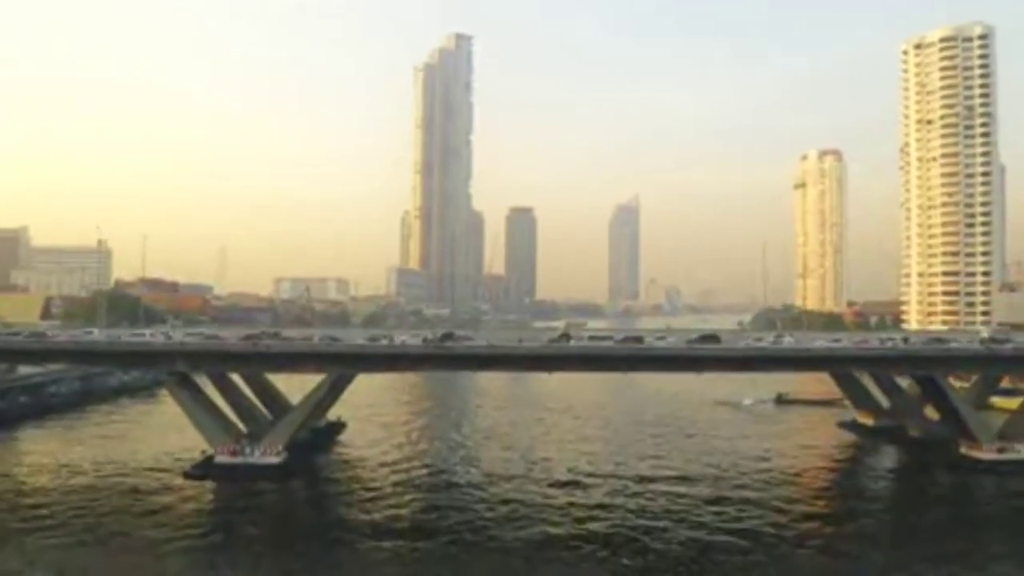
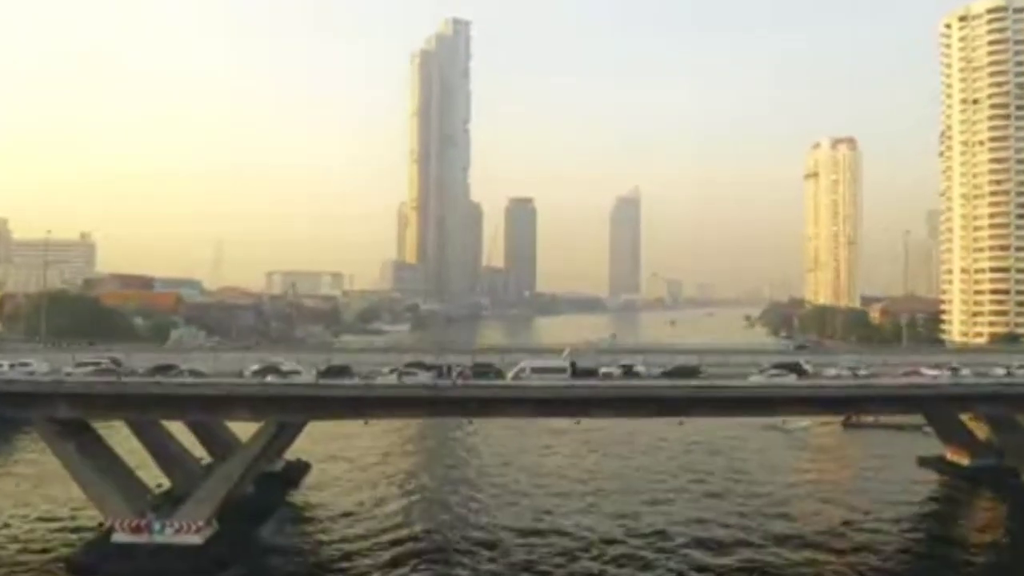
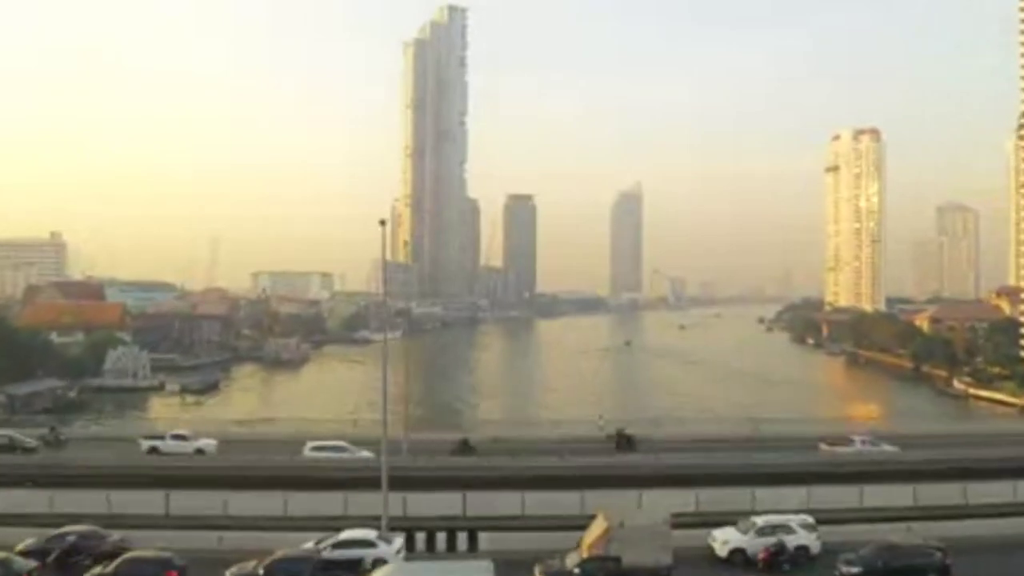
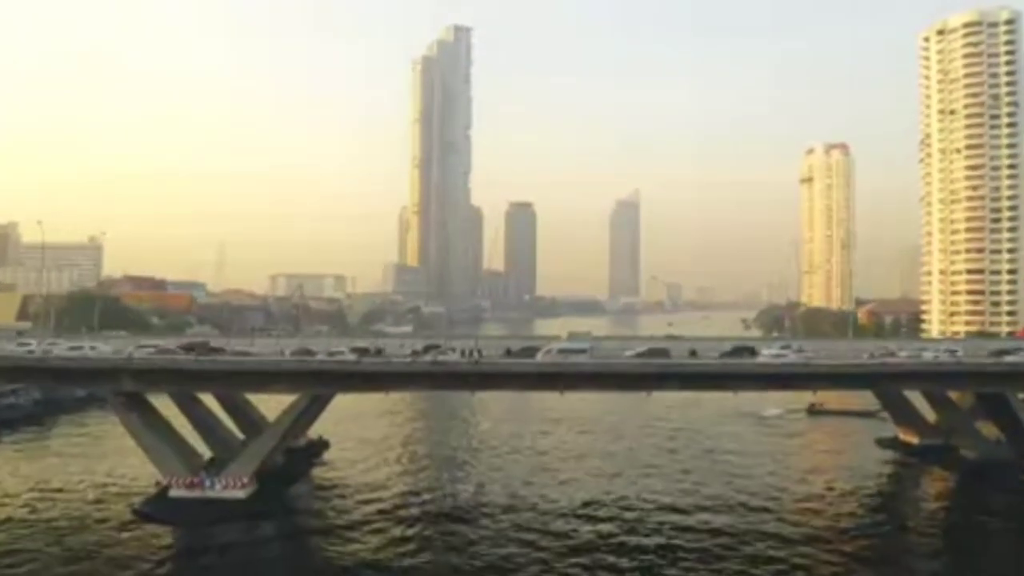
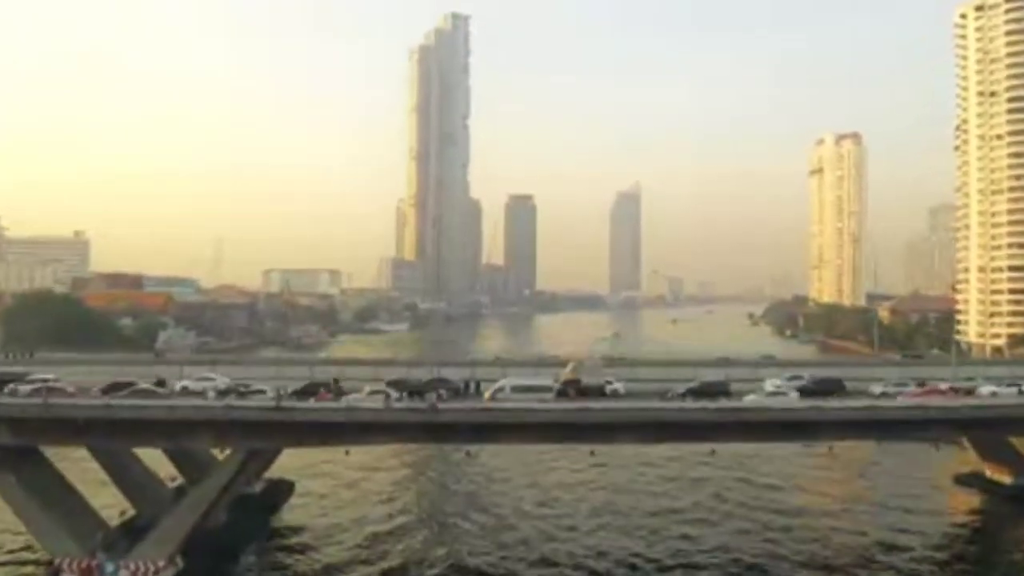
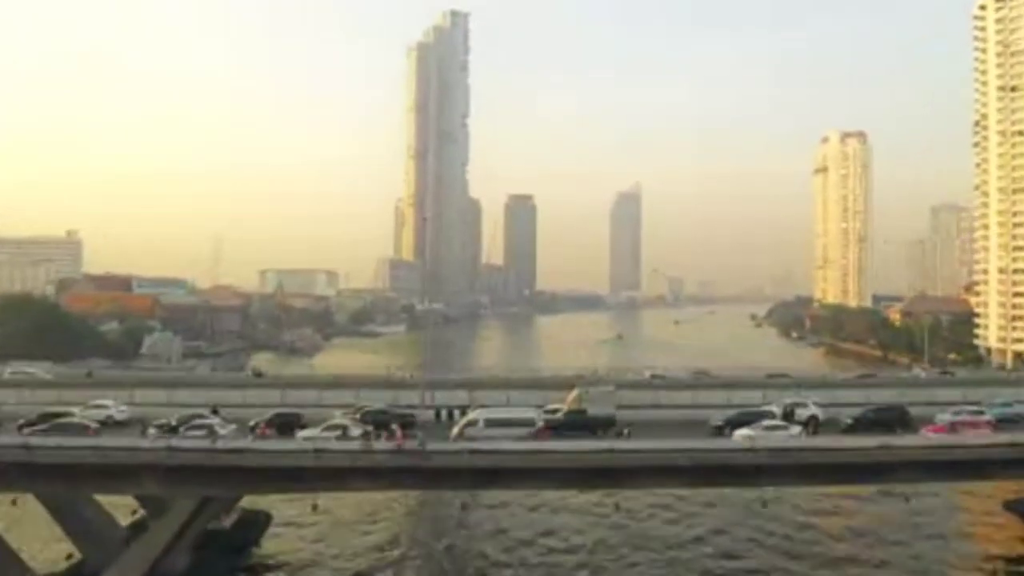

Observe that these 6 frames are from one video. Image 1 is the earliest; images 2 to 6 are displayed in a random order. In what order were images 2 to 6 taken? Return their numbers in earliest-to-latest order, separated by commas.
4, 2, 5, 6, 3
